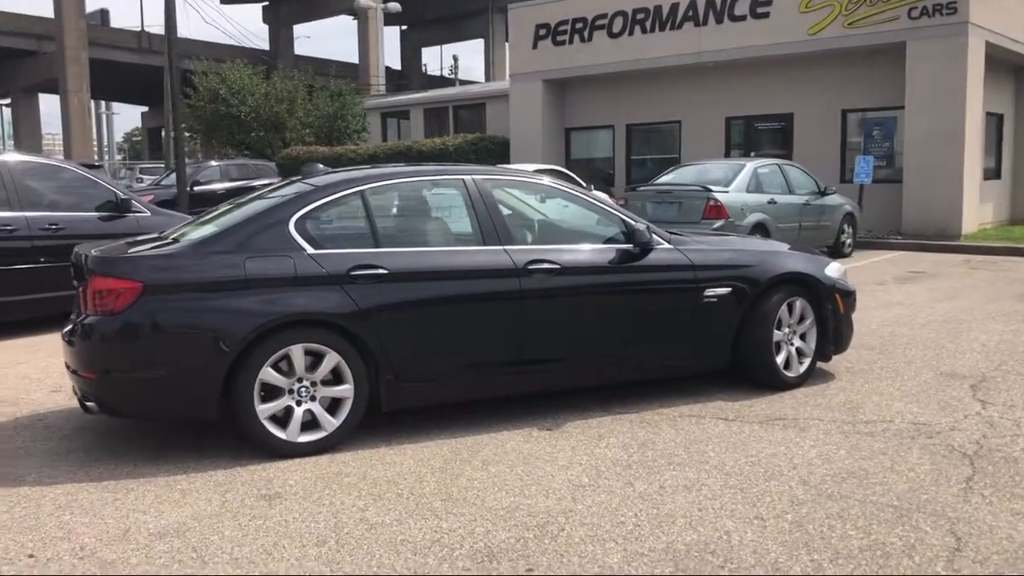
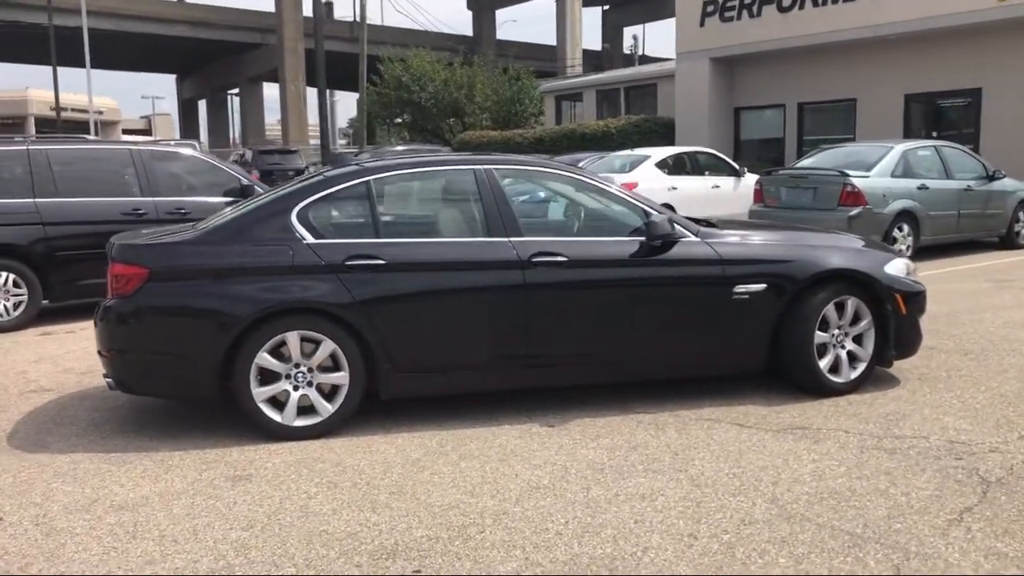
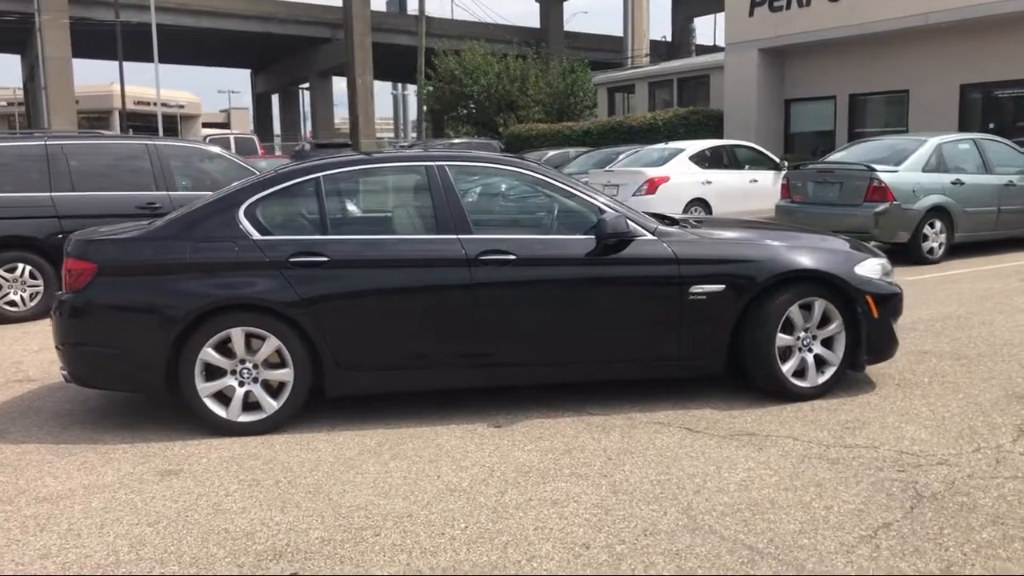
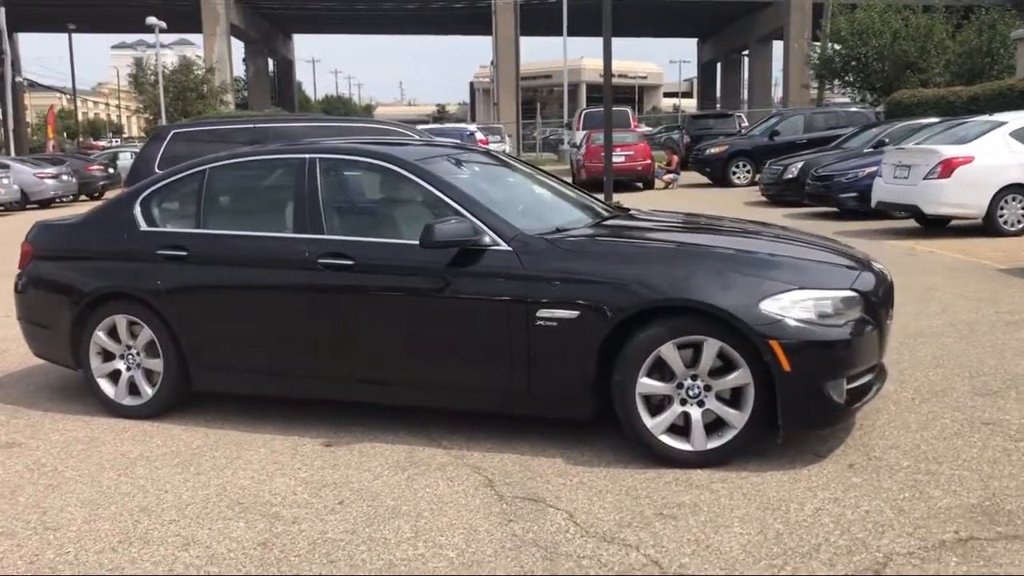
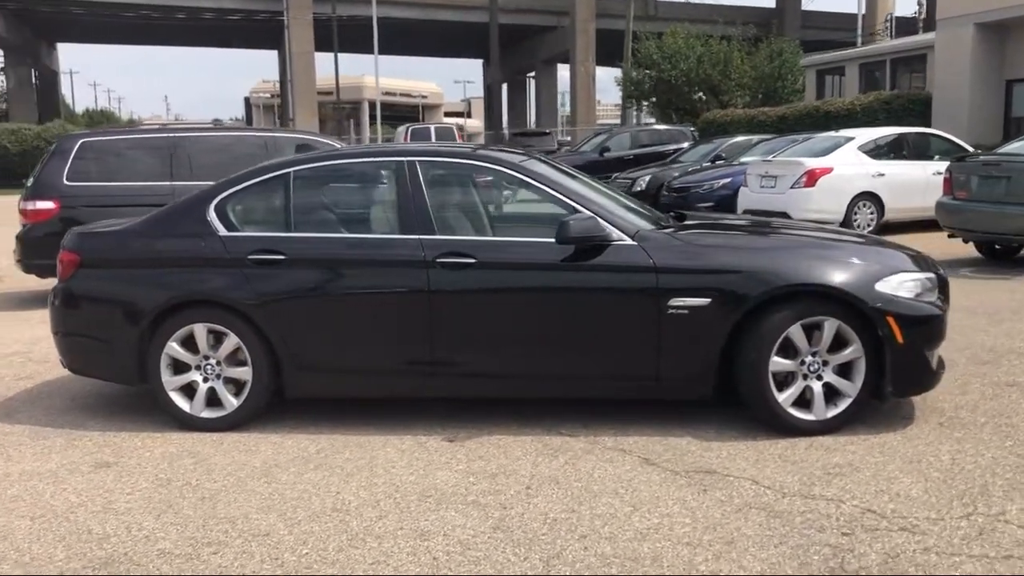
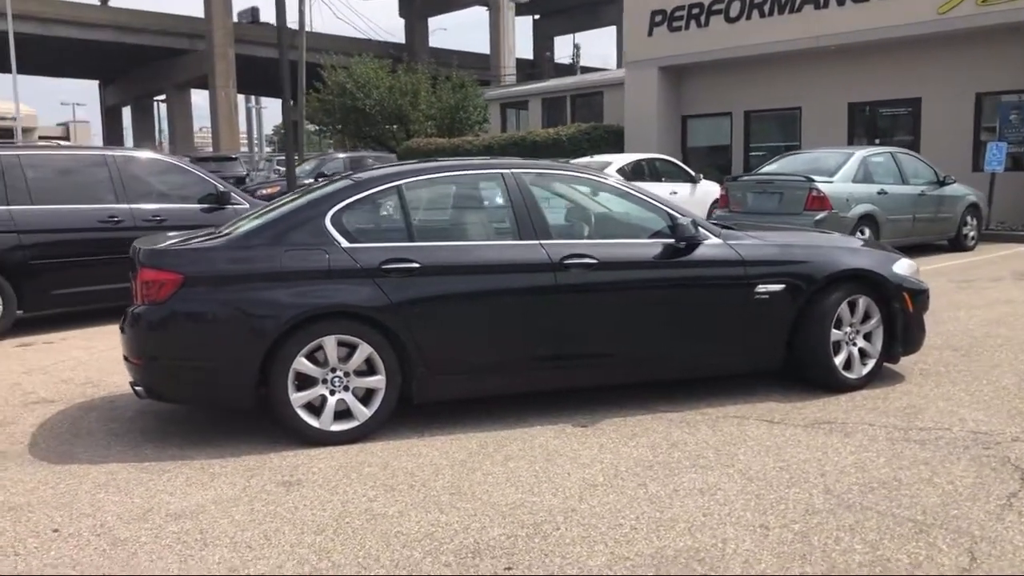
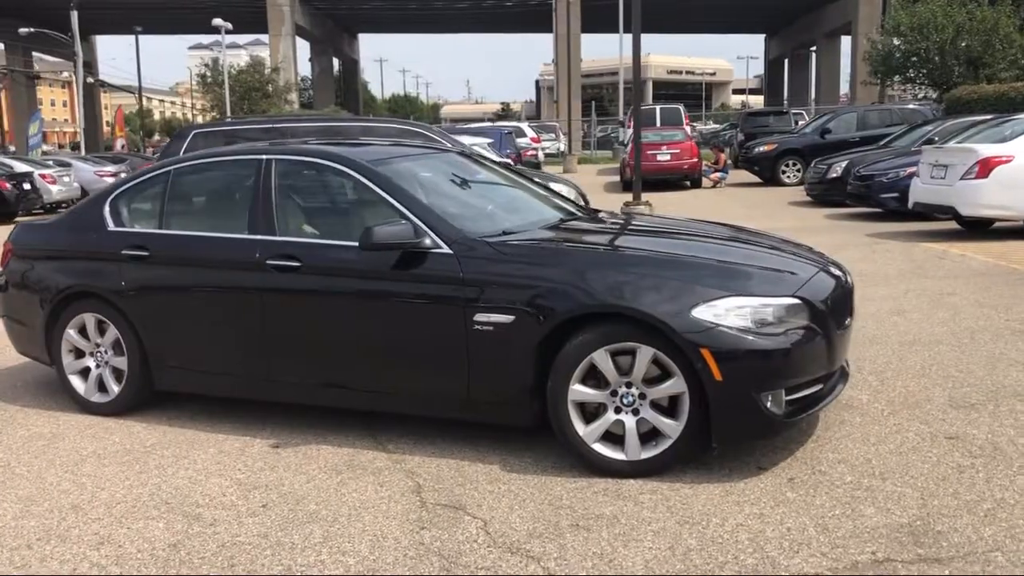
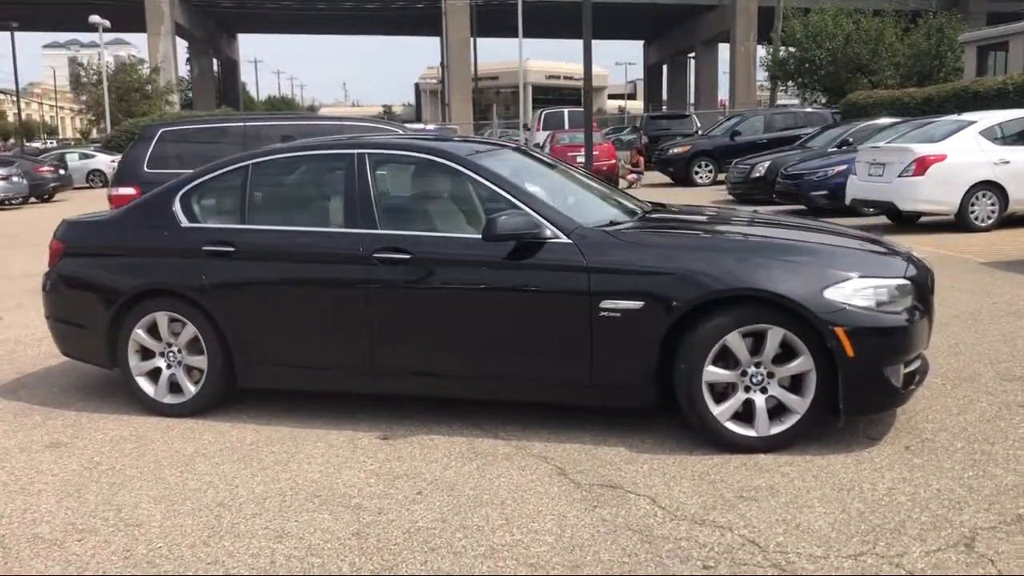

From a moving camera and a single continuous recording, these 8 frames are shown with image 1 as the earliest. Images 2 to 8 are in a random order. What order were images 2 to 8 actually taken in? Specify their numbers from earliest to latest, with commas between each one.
6, 2, 3, 5, 8, 4, 7
